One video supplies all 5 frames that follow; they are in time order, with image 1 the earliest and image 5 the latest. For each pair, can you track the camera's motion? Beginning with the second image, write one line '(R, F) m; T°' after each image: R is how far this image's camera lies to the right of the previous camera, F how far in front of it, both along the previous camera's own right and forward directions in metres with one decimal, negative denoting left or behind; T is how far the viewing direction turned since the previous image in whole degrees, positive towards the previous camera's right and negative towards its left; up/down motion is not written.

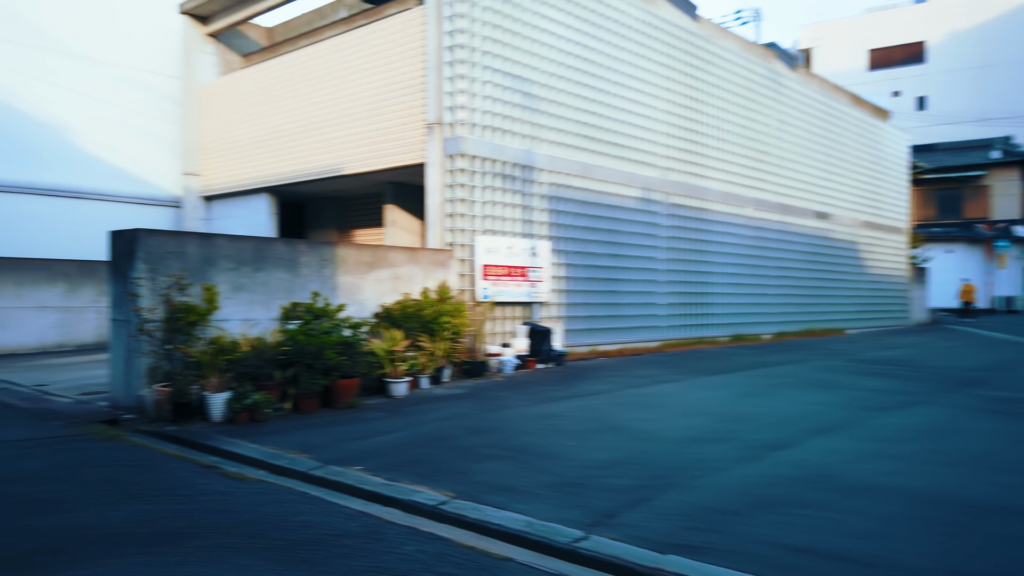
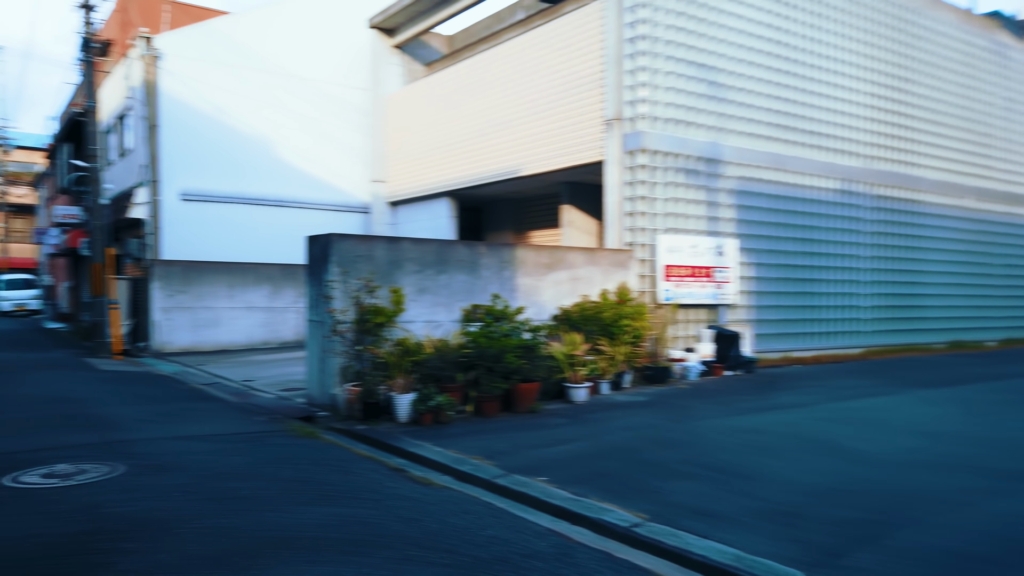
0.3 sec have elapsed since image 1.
(-0.2, +0.4) m; -13°
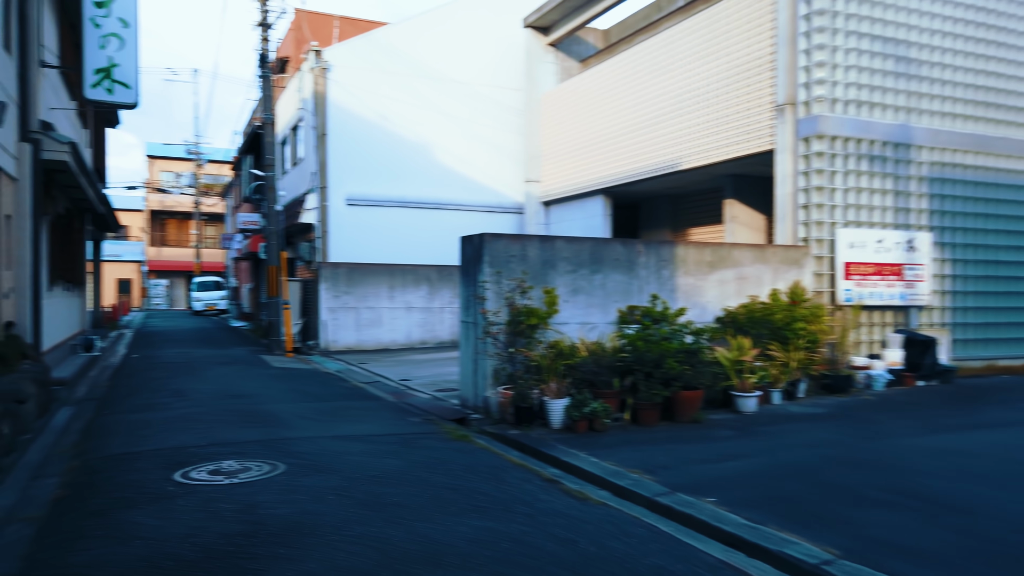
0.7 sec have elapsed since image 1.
(-0.1, +0.4) m; -12°
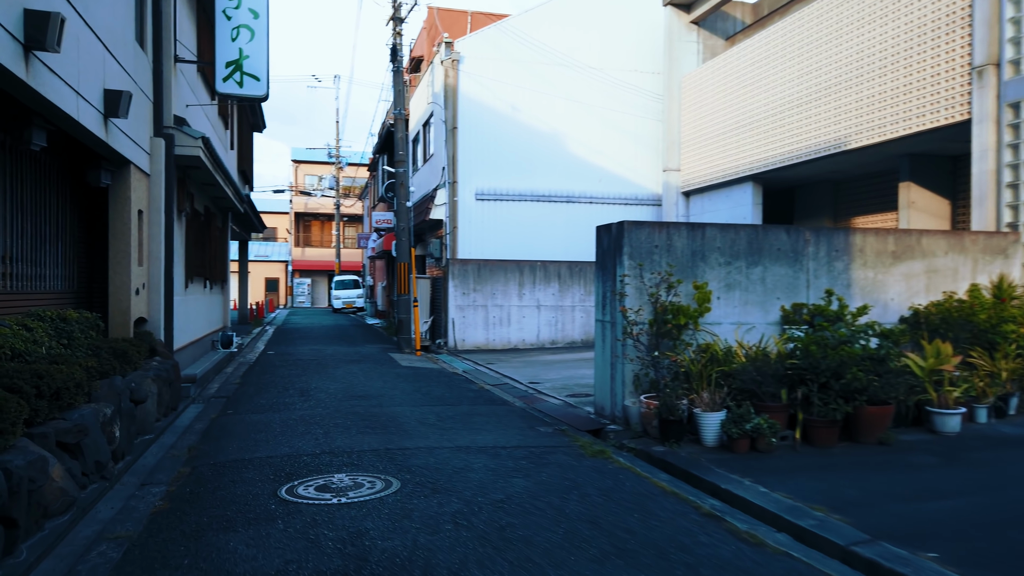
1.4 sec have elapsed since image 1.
(-0.1, +1.0) m; -10°
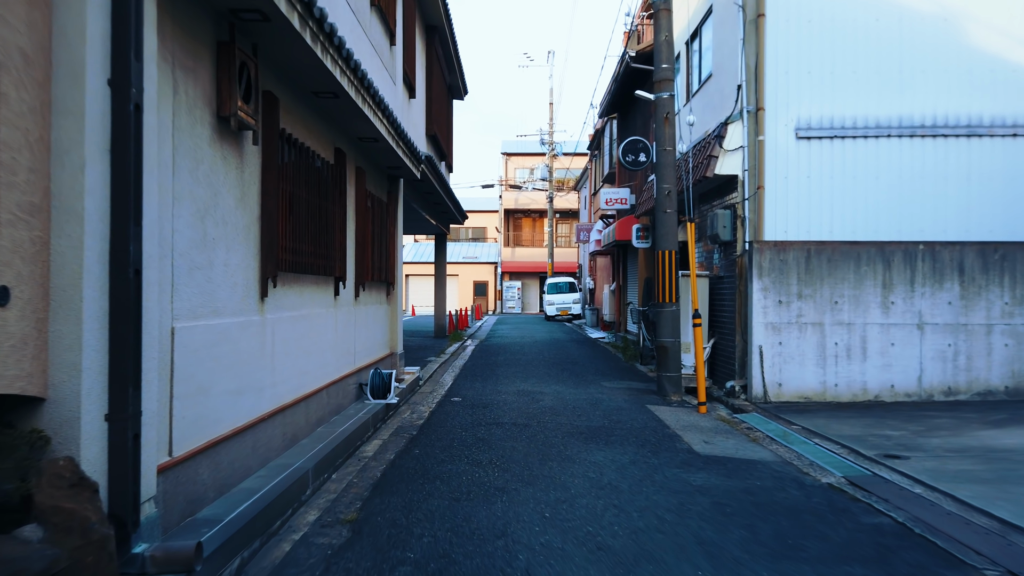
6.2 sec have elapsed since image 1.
(-1.8, +6.9) m; -16°
